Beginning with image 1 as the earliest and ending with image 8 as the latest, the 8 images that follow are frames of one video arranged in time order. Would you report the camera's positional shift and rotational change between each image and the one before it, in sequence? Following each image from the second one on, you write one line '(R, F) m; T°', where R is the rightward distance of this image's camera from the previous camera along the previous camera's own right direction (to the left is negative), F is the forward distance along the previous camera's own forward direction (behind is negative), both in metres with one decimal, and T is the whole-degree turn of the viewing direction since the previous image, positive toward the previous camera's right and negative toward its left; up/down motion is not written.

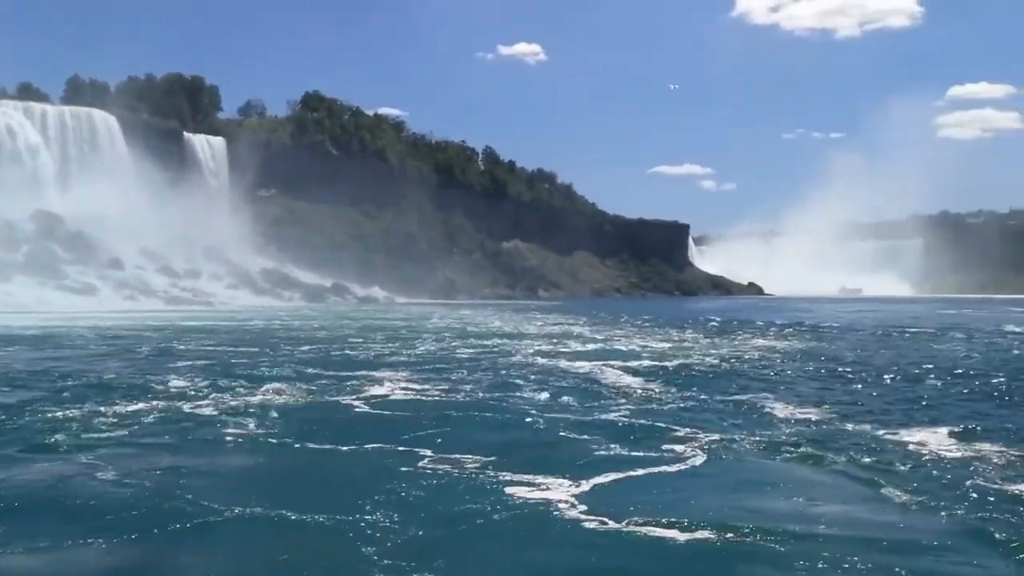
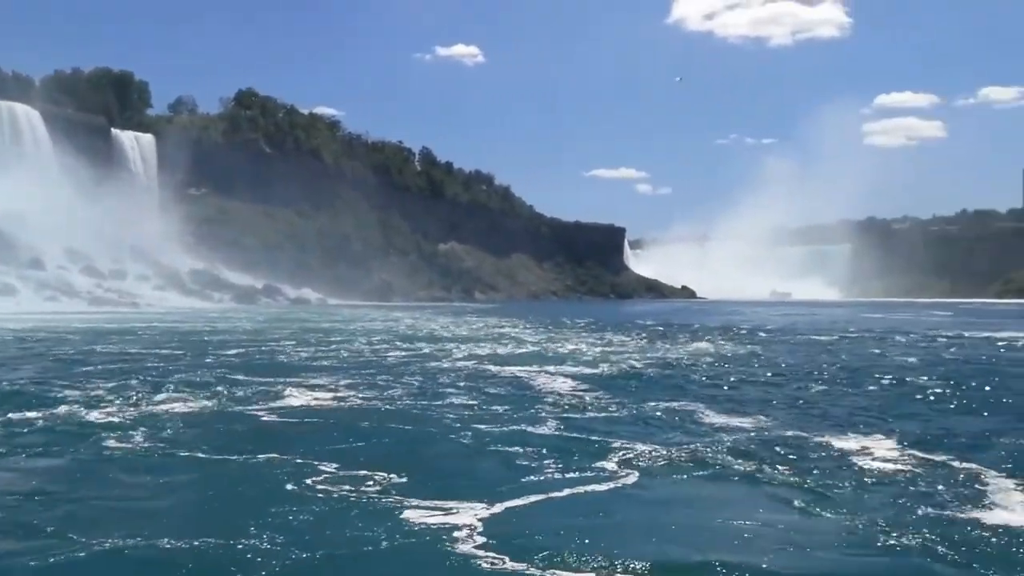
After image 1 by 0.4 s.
(0.0, +0.2) m; +3°
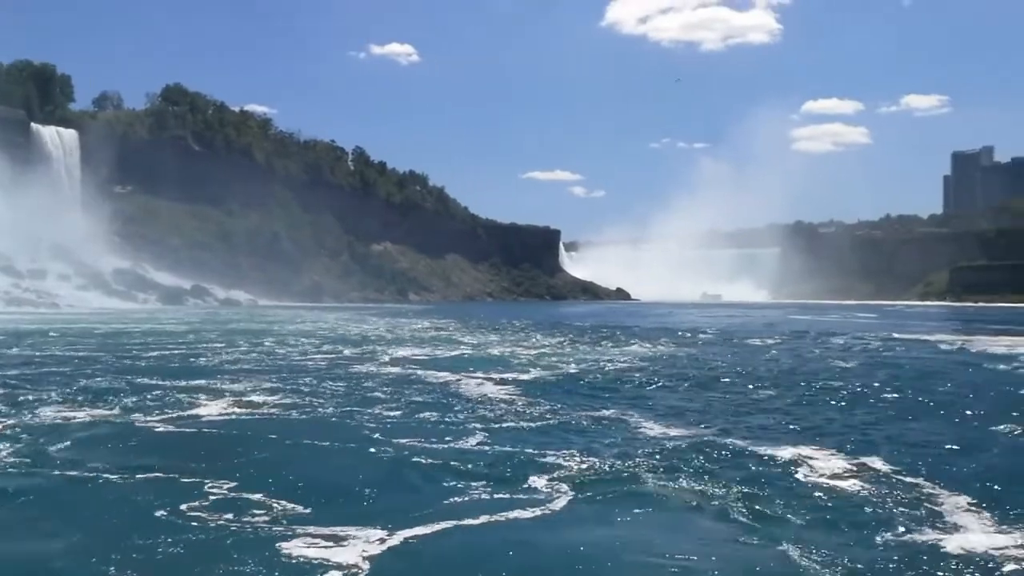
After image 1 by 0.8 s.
(0.0, +0.3) m; +3°
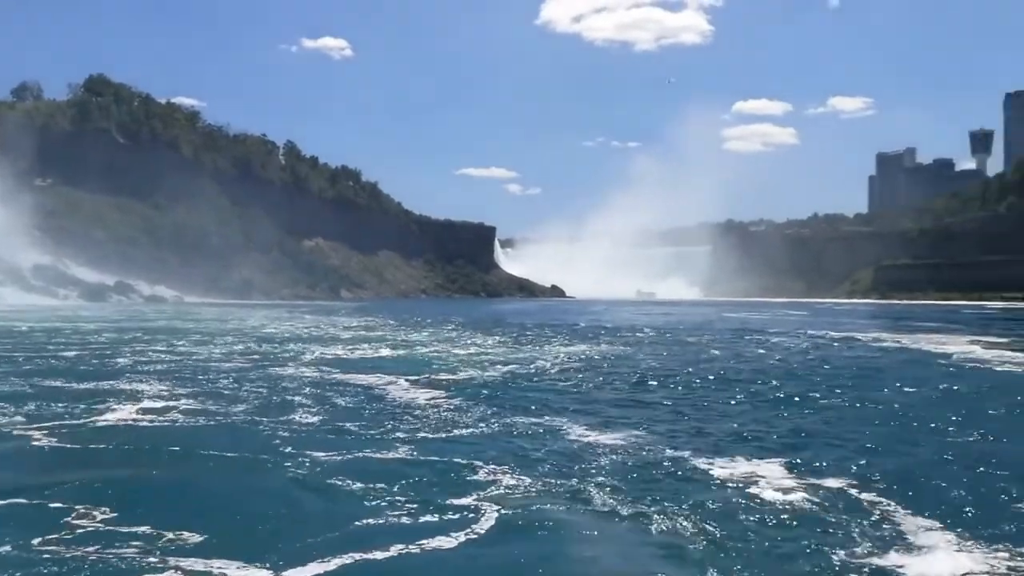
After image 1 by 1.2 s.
(0.0, +0.3) m; +3°
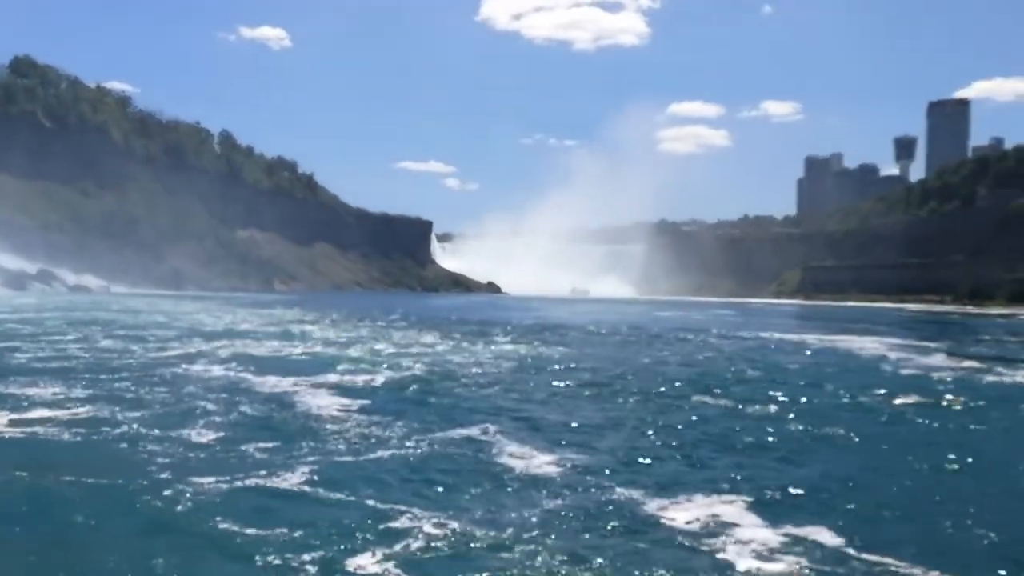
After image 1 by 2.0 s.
(0.0, +0.4) m; +3°
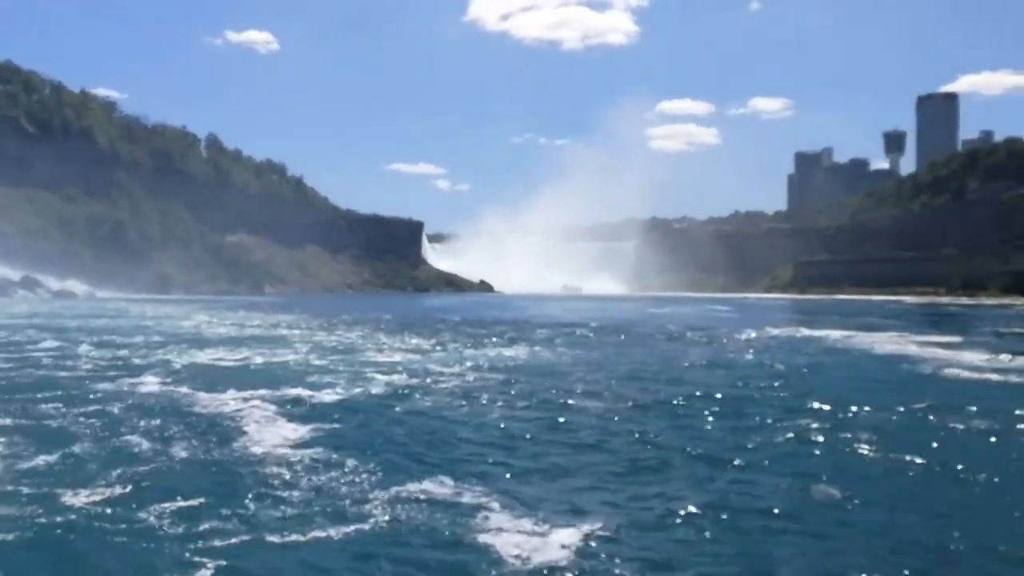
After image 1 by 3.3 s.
(0.0, +0.5) m; 0°
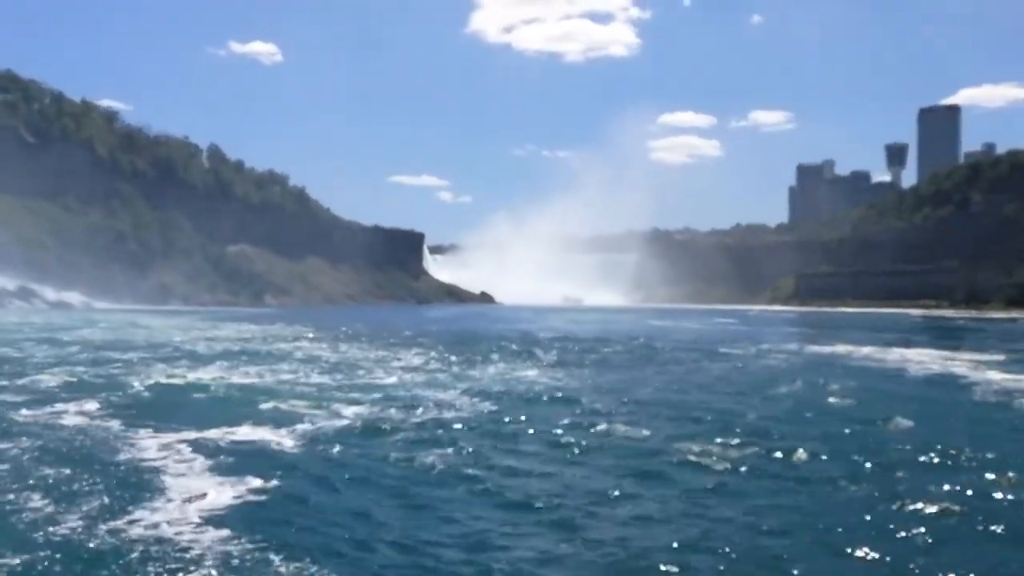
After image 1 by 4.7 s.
(0.0, +0.4) m; 0°
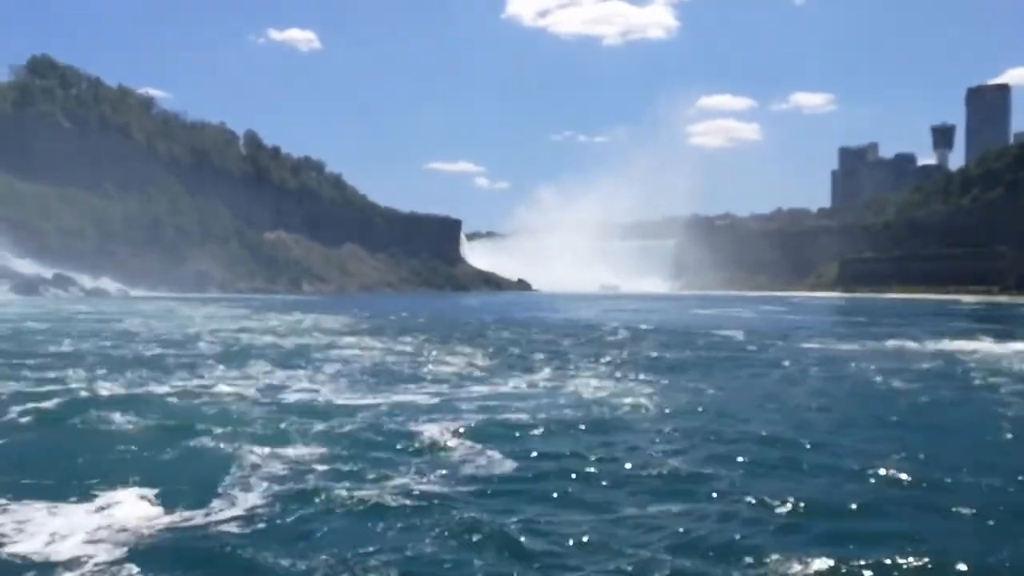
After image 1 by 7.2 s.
(0.0, +0.7) m; -2°
